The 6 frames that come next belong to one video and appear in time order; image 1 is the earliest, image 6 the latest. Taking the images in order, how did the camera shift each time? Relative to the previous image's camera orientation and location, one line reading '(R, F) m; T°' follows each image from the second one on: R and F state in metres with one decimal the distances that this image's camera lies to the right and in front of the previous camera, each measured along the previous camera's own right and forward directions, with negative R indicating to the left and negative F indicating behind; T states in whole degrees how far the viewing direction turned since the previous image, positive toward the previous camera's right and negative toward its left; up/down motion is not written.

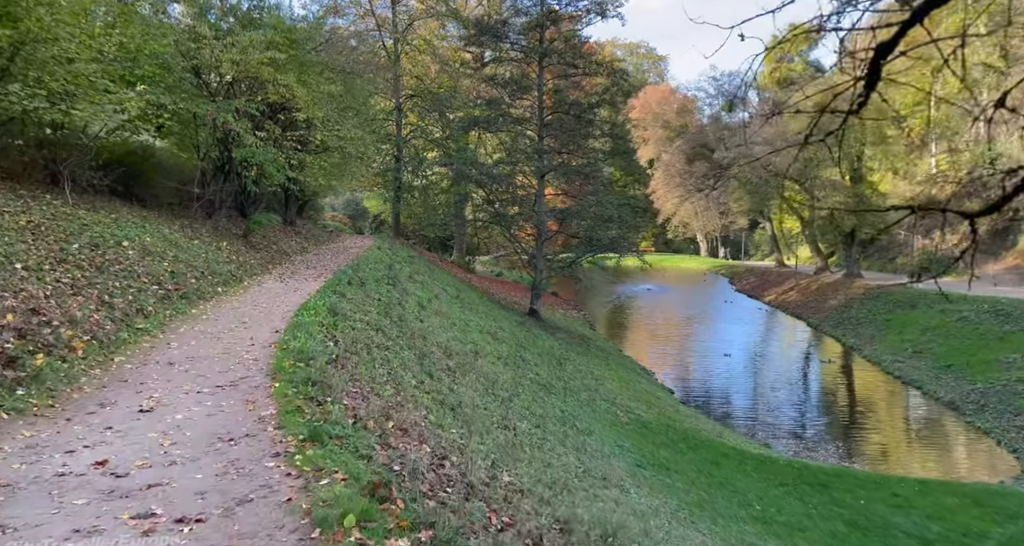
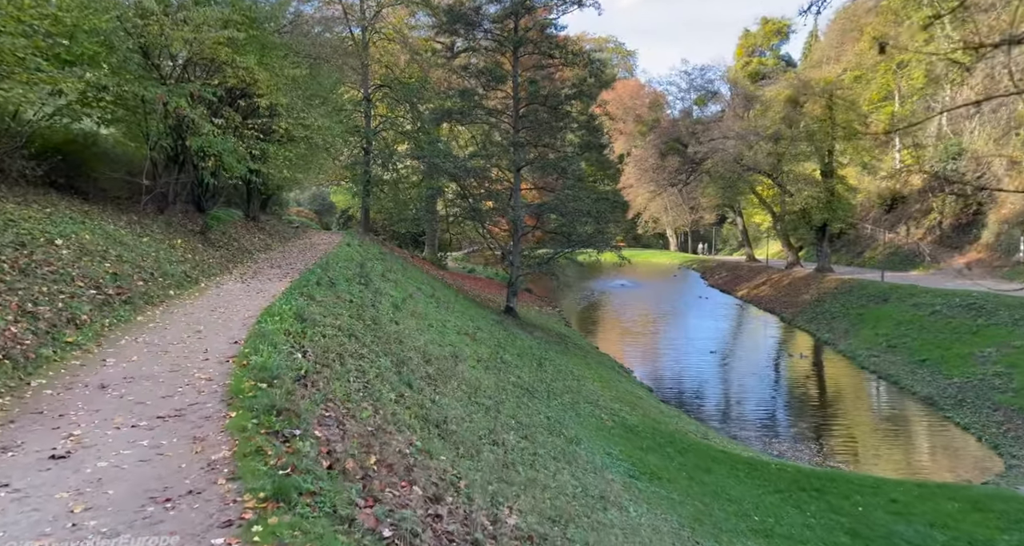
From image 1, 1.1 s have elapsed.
(-0.2, +1.0) m; +2°
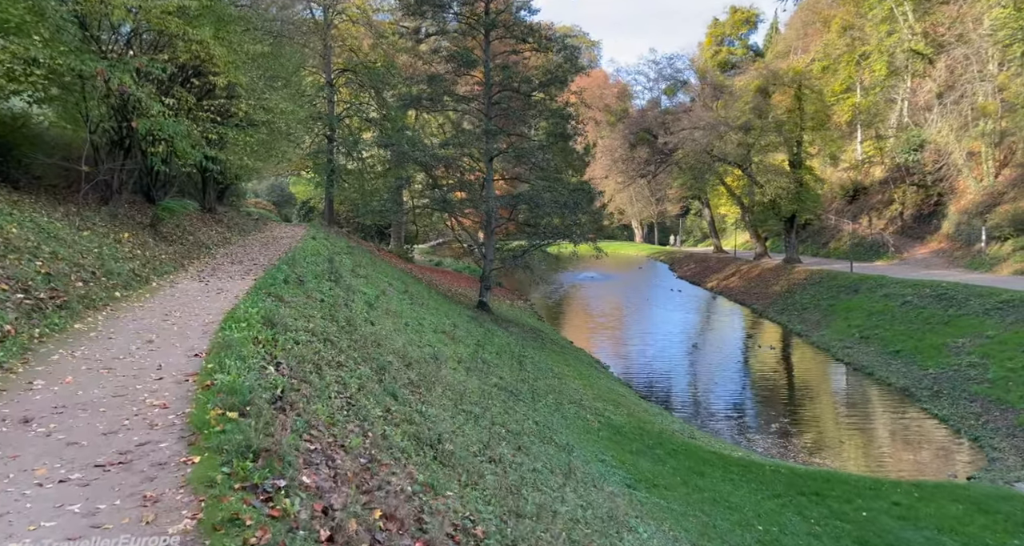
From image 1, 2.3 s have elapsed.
(-0.4, +1.0) m; +3°
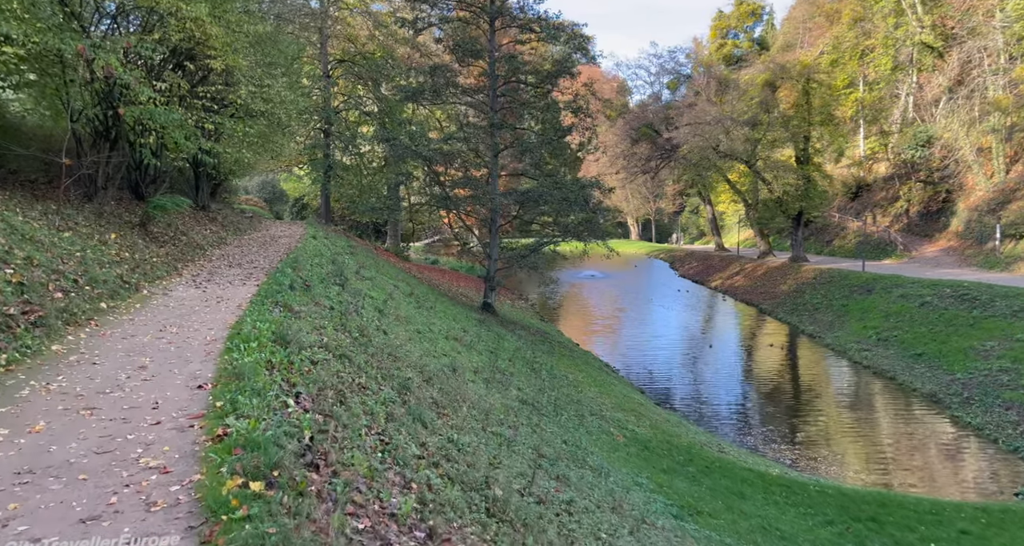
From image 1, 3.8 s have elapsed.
(-0.6, +1.2) m; +1°
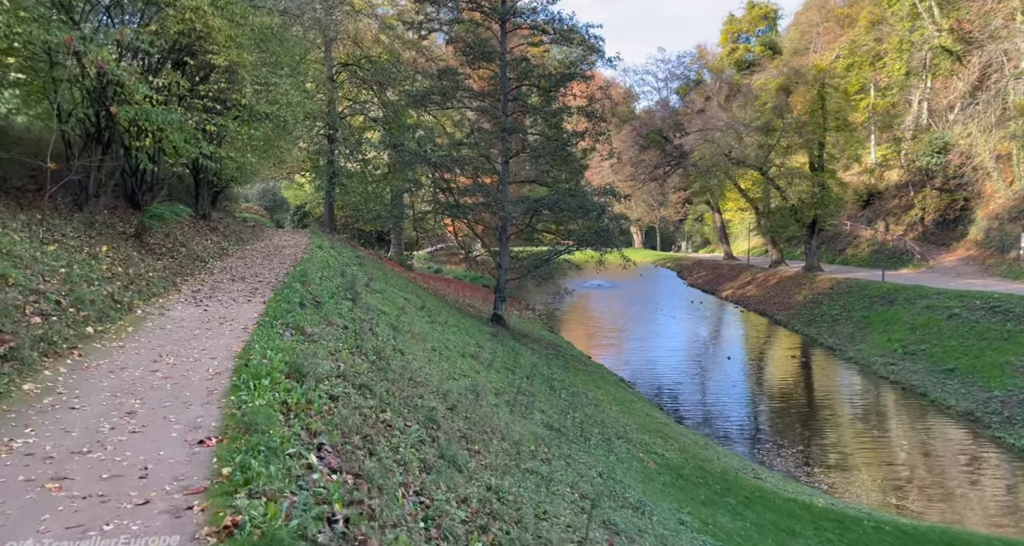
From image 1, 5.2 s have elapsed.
(-0.4, +1.0) m; 0°
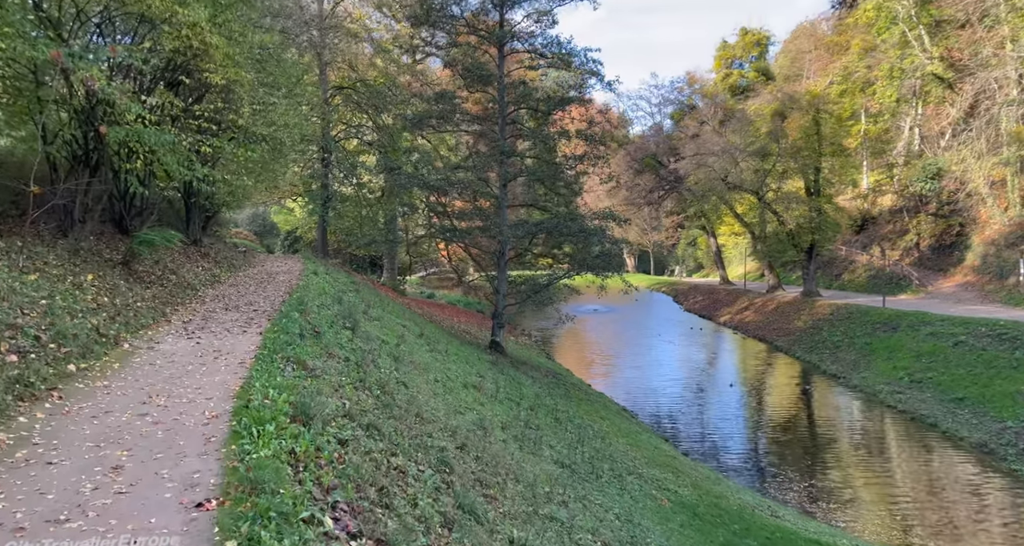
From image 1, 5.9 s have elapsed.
(-0.3, +0.6) m; +1°
